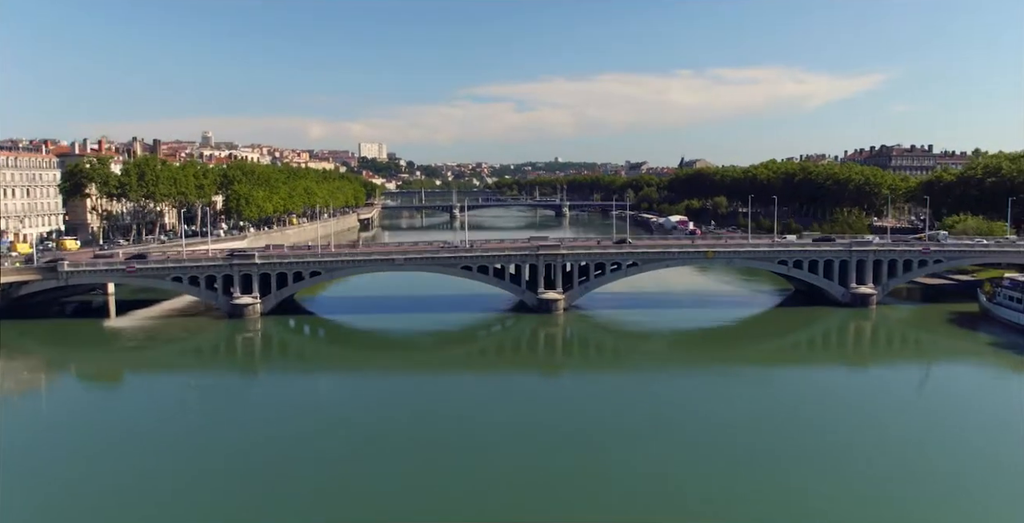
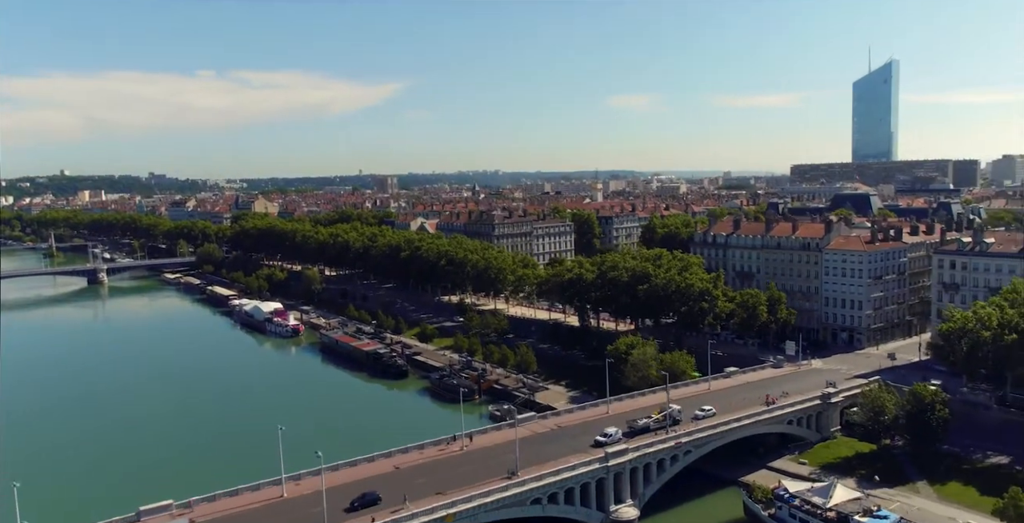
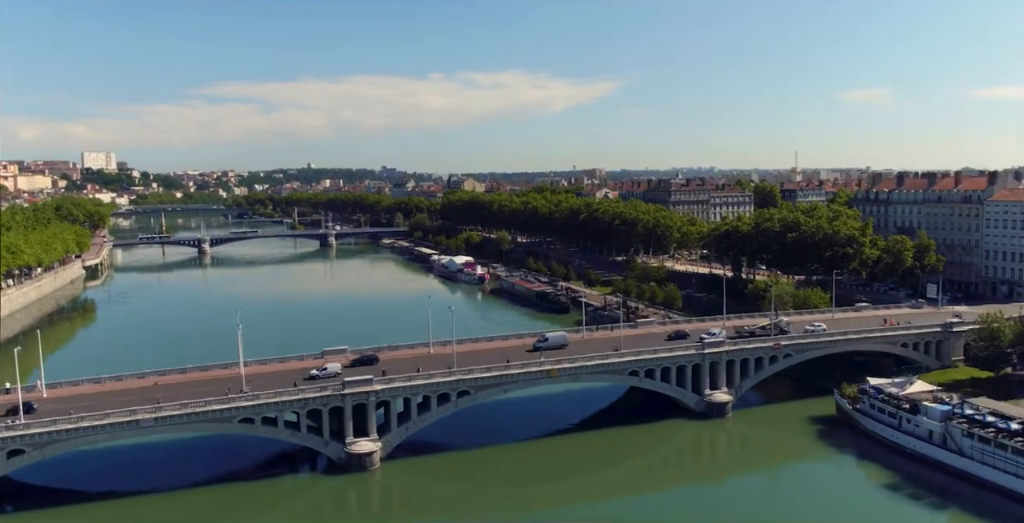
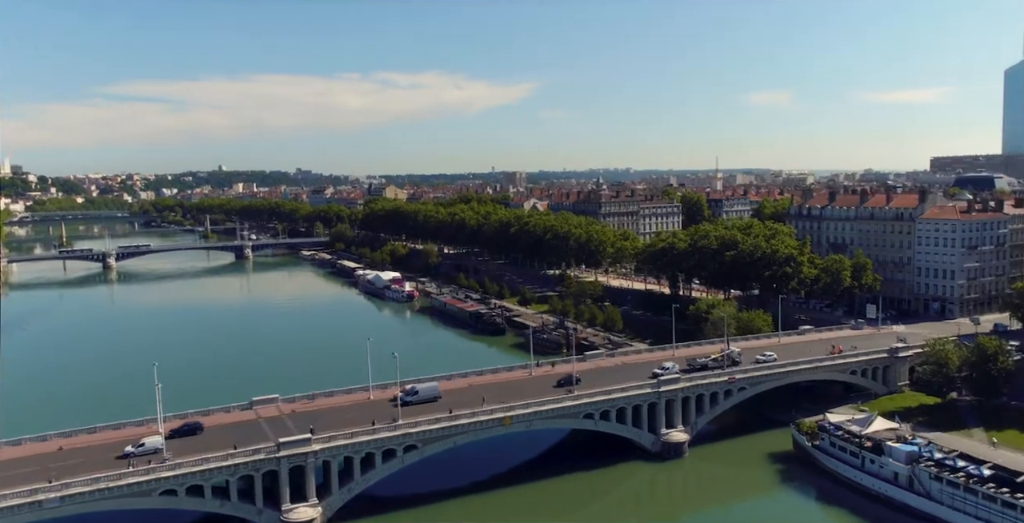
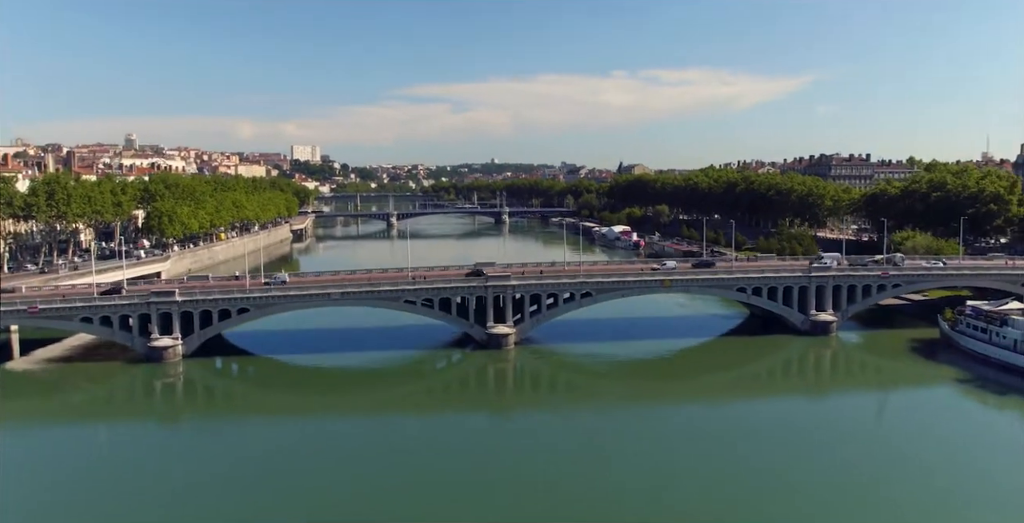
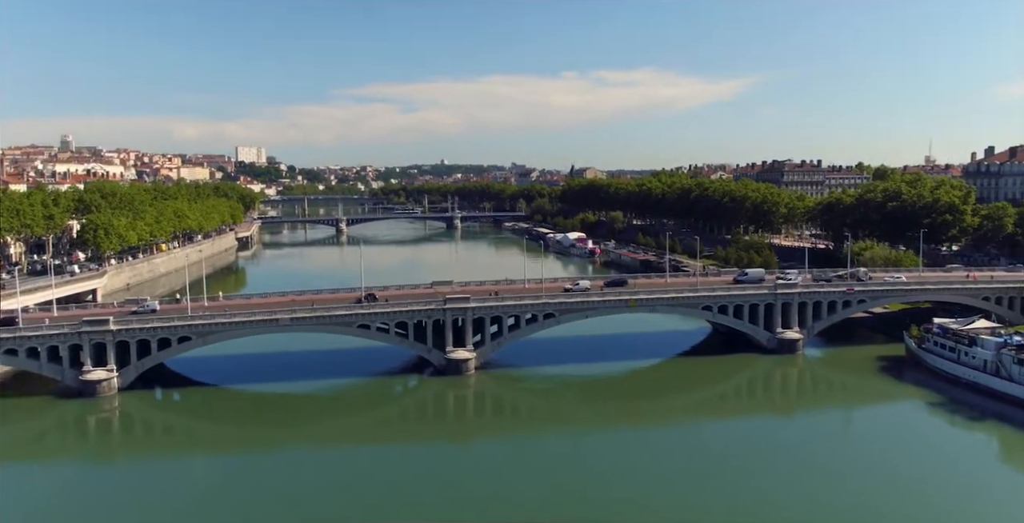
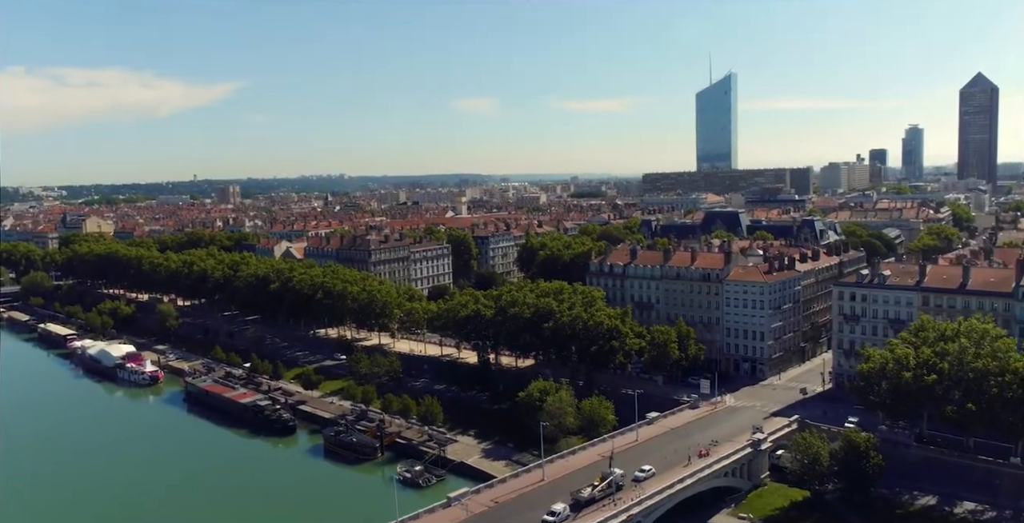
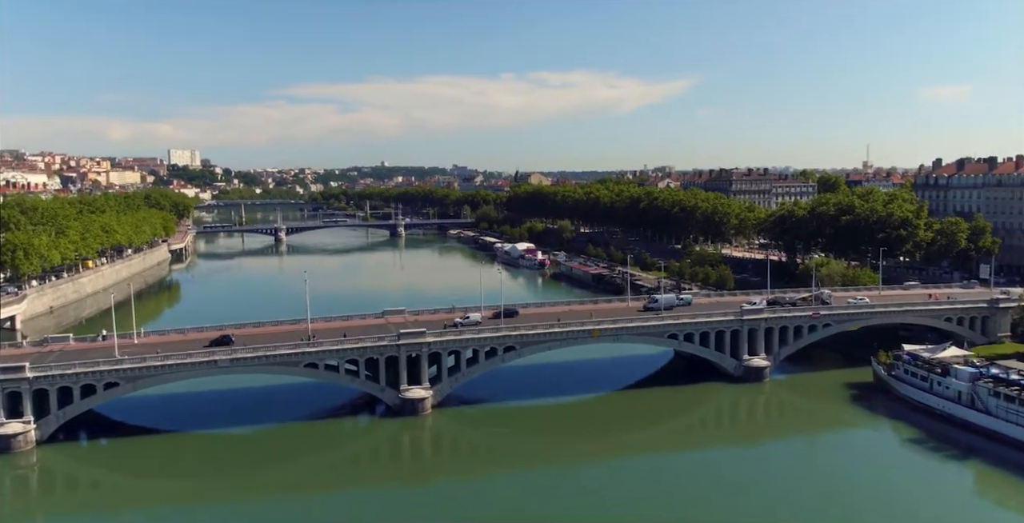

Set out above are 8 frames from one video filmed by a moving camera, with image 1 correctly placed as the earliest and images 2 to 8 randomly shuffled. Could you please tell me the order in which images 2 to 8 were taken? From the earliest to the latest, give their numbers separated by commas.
5, 6, 8, 3, 4, 2, 7
